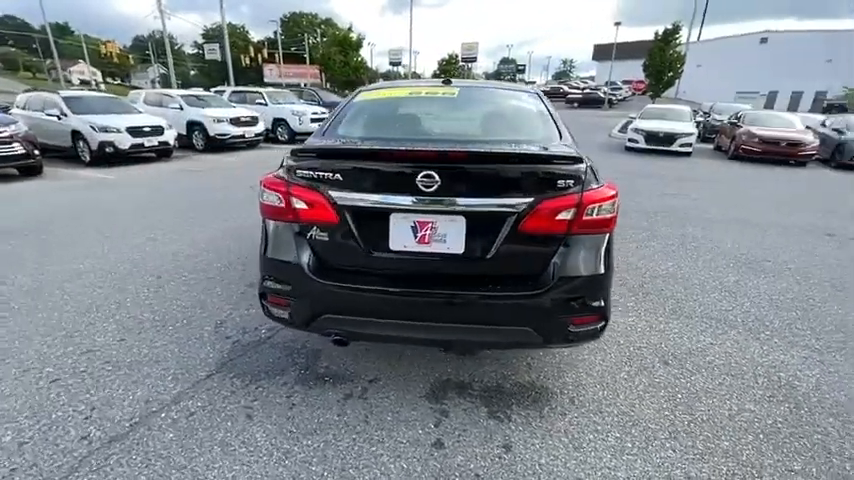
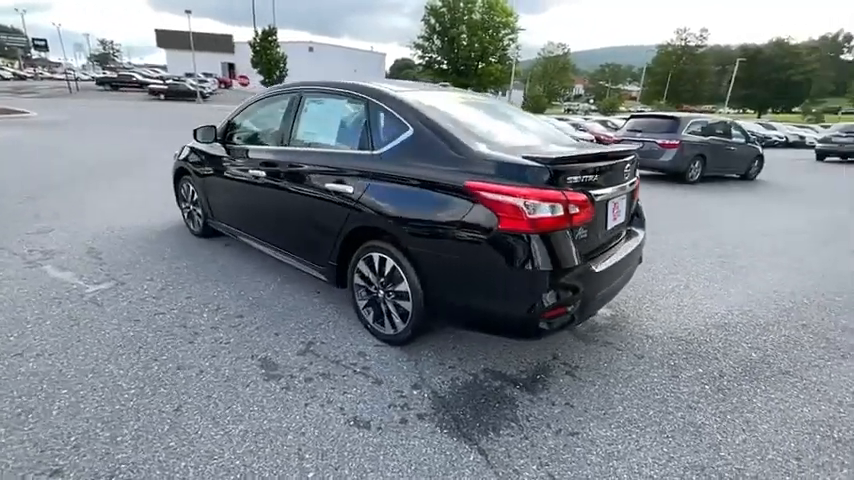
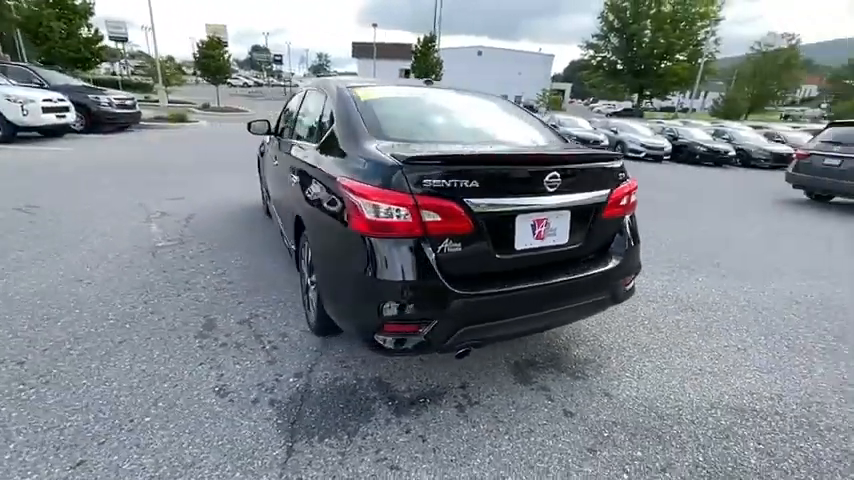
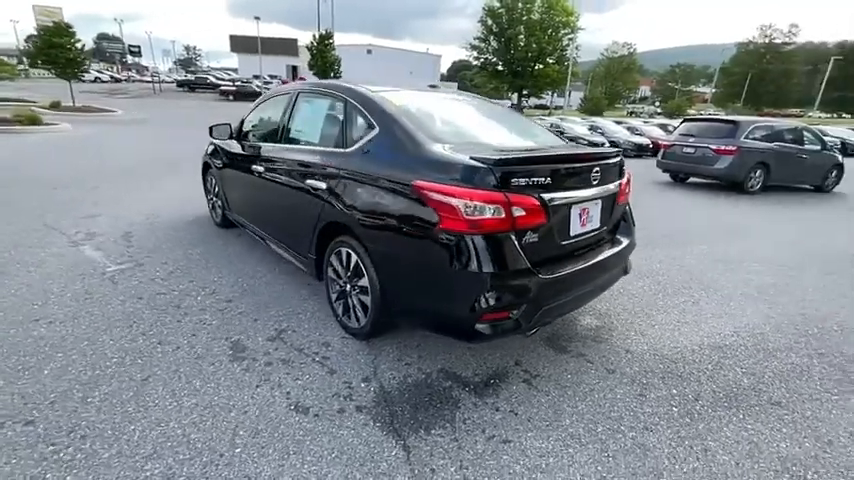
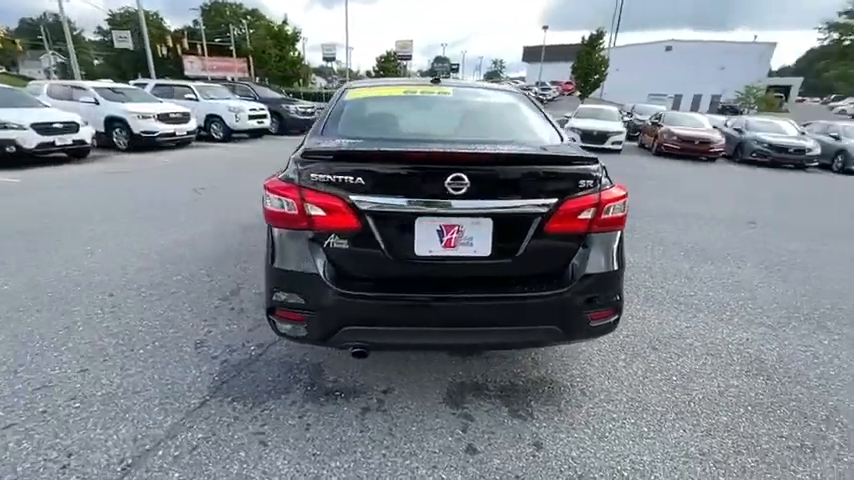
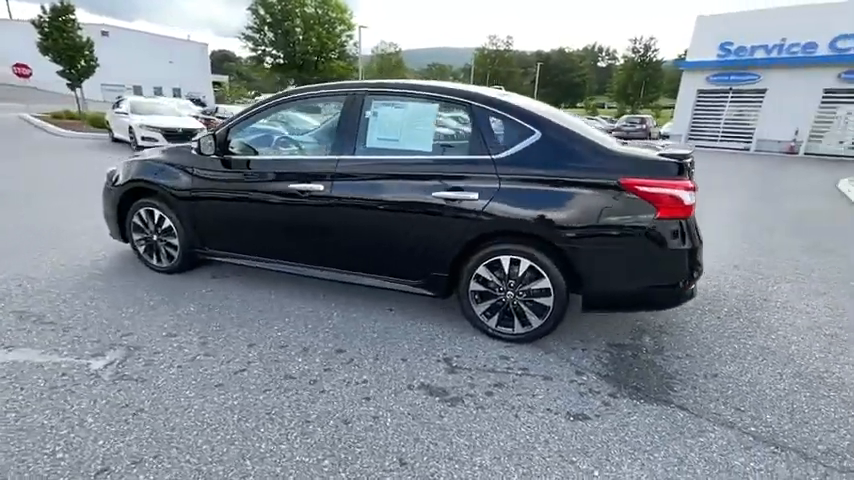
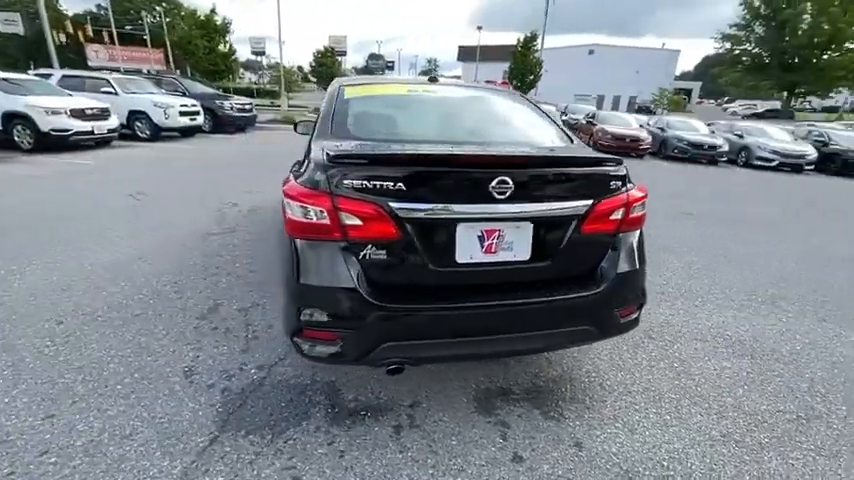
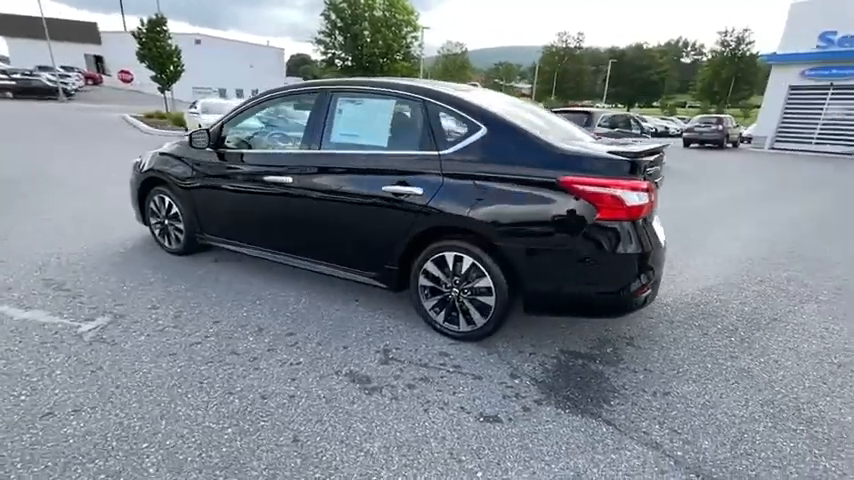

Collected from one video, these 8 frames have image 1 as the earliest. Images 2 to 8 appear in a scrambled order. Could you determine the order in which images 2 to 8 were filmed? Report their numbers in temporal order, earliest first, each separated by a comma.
5, 7, 3, 4, 2, 8, 6
